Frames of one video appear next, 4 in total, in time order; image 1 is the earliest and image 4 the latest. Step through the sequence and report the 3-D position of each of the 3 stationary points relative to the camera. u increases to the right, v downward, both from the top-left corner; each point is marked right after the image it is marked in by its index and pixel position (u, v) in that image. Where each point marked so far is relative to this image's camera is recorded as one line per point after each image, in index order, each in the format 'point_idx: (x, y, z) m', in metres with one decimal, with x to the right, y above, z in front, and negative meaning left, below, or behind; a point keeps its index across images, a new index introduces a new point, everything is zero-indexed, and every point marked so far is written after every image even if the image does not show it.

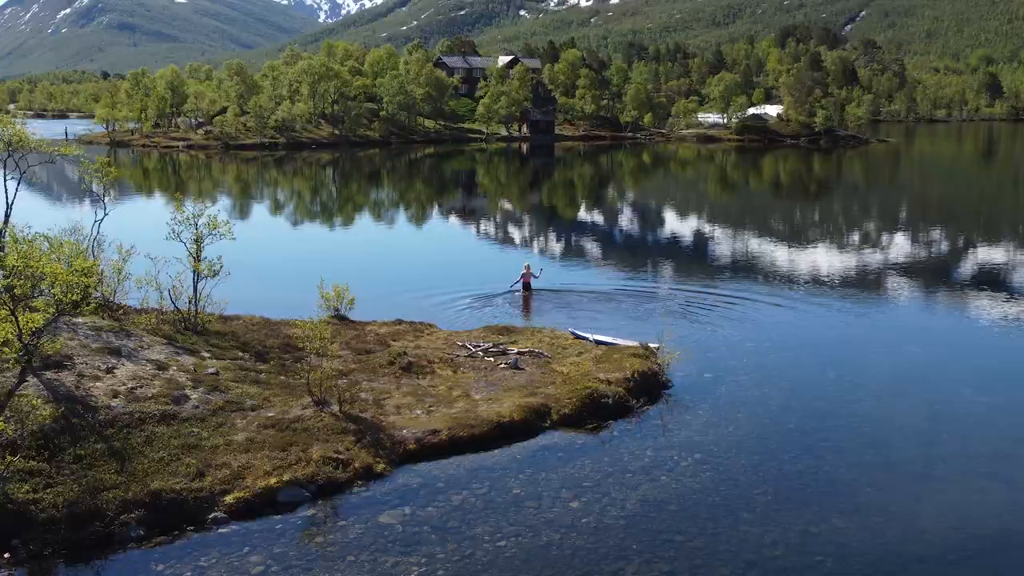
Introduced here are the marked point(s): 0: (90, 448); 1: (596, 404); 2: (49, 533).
0: (-9.6, -3.6, +15.8) m
1: (+2.4, -3.2, +19.3) m
2: (-9.5, -5.0, +14.1) m
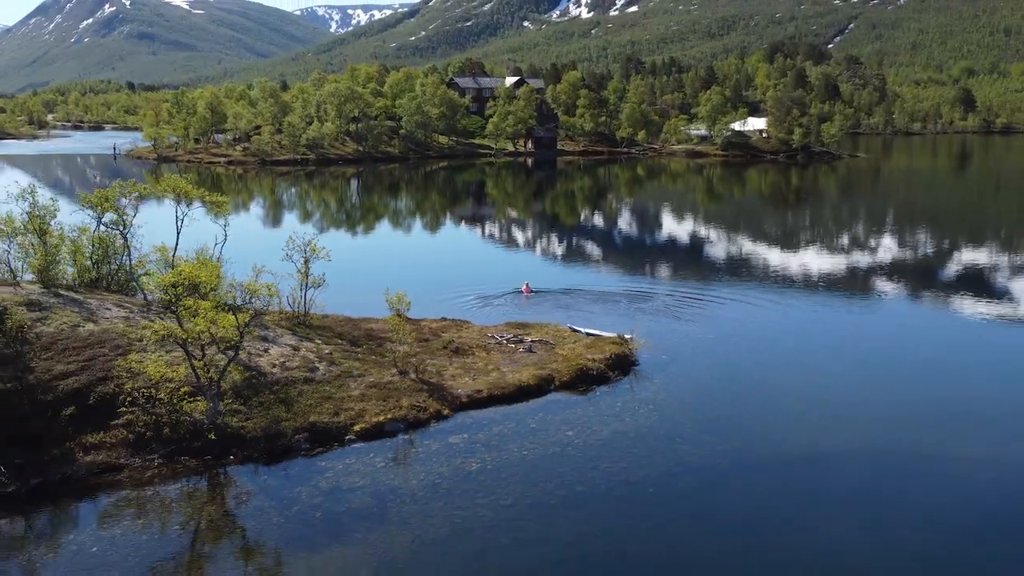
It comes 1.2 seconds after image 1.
0: (-9.0, -3.9, +25.1) m
1: (+3.0, -3.6, +28.6) m
2: (-8.8, -5.3, +23.5) m
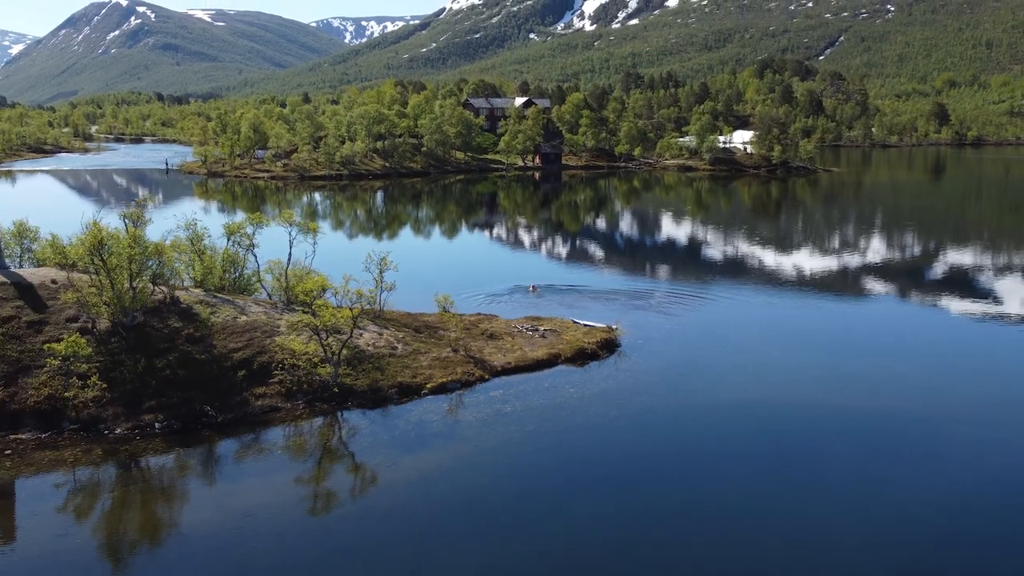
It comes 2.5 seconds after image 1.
0: (-7.9, -4.2, +37.0) m
1: (+4.2, -3.8, +40.5) m
2: (-7.7, -5.6, +35.4) m
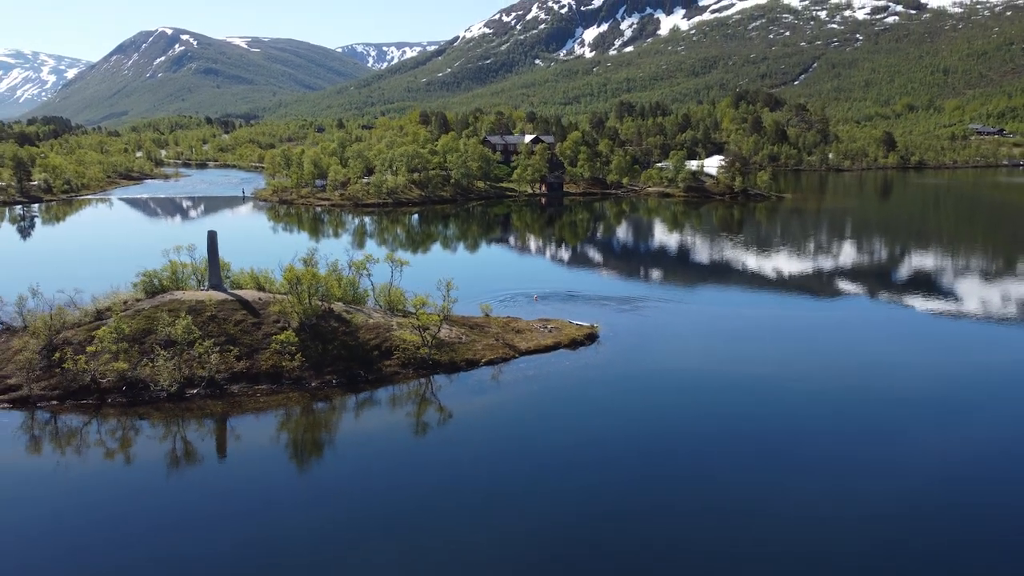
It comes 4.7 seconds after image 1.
0: (-6.1, -5.5, +62.5) m
1: (+6.0, -5.1, +65.8) m
2: (-5.9, -6.9, +60.8) m
